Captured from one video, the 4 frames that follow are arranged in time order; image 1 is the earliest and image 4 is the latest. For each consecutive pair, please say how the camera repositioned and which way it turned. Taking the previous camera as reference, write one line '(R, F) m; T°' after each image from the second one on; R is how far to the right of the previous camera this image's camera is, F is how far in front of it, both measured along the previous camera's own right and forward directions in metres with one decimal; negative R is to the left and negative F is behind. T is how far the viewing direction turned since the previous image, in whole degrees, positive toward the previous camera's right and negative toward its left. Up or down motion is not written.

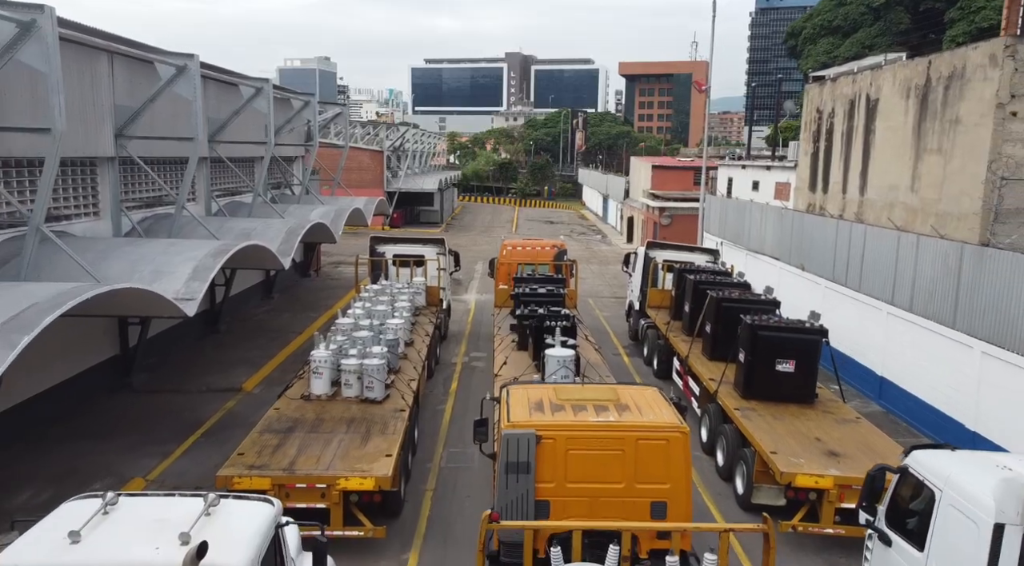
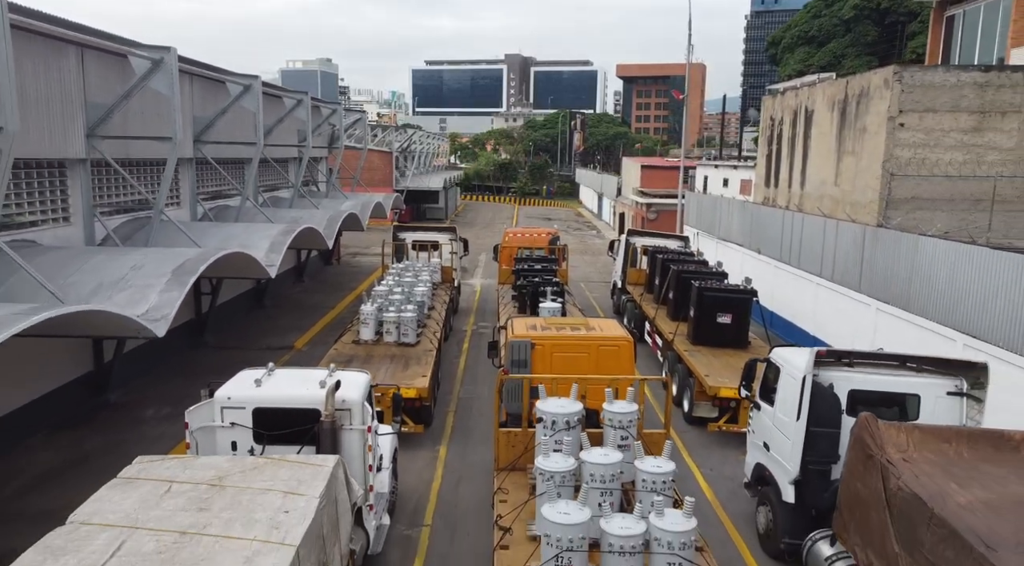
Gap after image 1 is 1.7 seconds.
(-0.1, -3.9) m; 0°
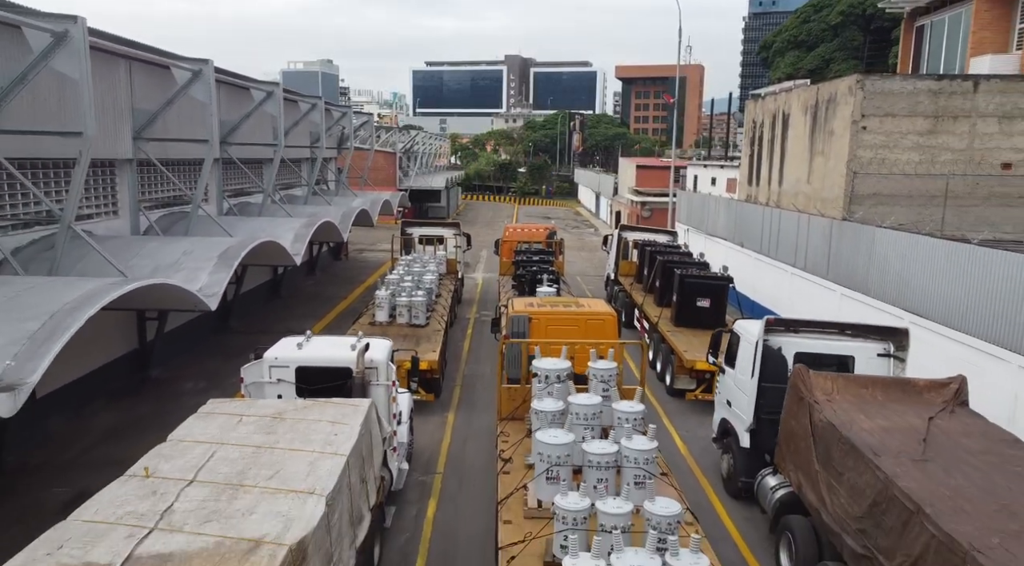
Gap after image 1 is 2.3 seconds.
(0.0, -1.9) m; 0°
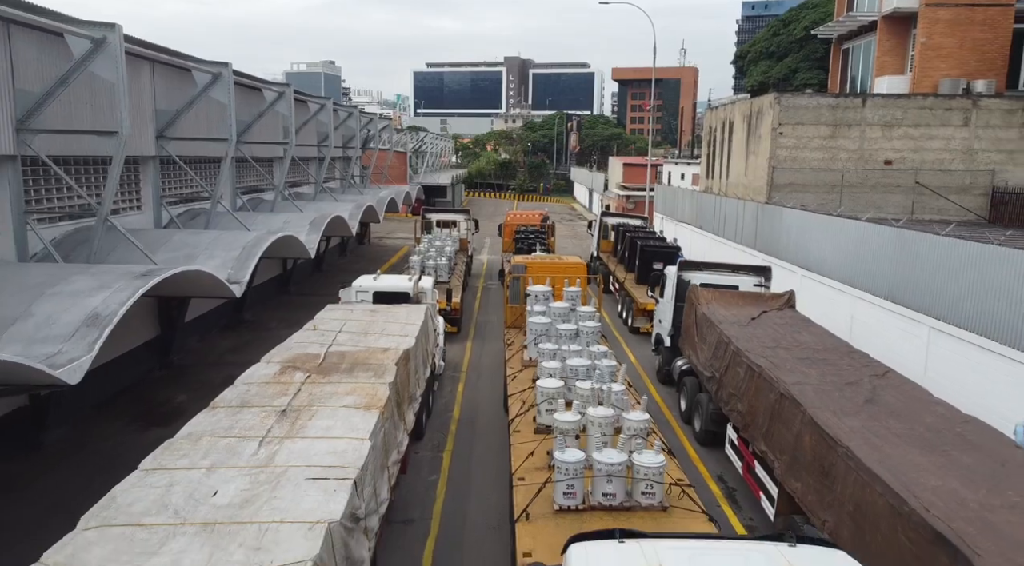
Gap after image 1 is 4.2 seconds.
(-0.1, -6.0) m; 0°
